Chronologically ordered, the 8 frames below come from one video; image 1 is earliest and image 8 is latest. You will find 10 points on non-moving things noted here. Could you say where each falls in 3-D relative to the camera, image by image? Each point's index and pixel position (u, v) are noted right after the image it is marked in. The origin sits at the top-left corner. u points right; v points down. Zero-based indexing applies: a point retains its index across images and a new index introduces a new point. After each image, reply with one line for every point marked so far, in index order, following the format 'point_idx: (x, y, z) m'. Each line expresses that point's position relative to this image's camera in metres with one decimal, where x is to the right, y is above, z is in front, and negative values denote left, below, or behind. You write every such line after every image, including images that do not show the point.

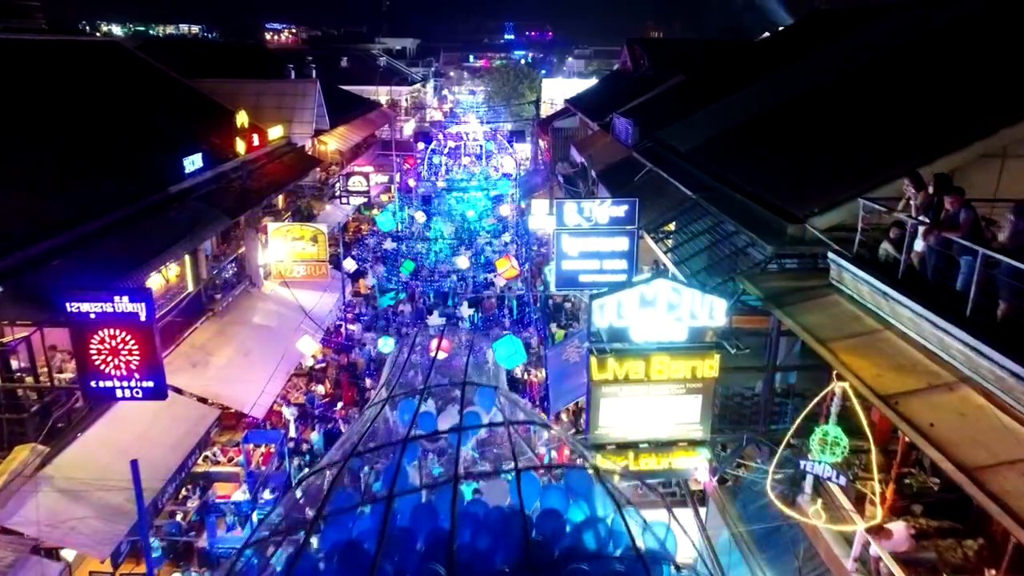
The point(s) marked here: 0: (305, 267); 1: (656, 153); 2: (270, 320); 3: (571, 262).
0: (-4.3, +0.4, +15.1) m
1: (+2.7, +2.5, +13.6) m
2: (-4.5, -0.6, +13.5) m
3: (+0.9, +0.4, +10.7) m
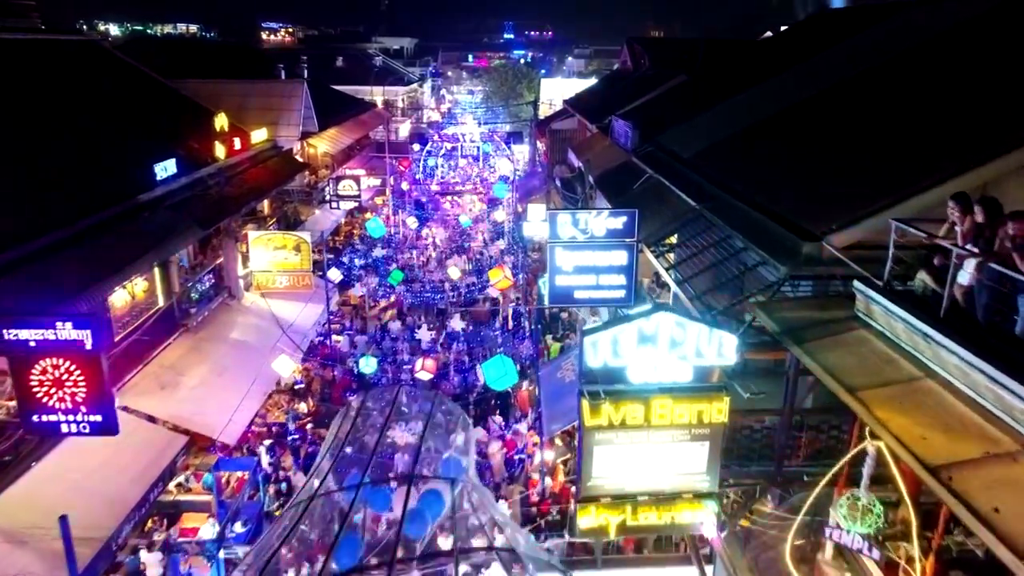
0: (-4.5, +0.2, +14.3) m
1: (+2.6, +2.3, +12.9) m
2: (-4.7, -0.8, +12.8) m
3: (+0.7, +0.1, +10.0) m
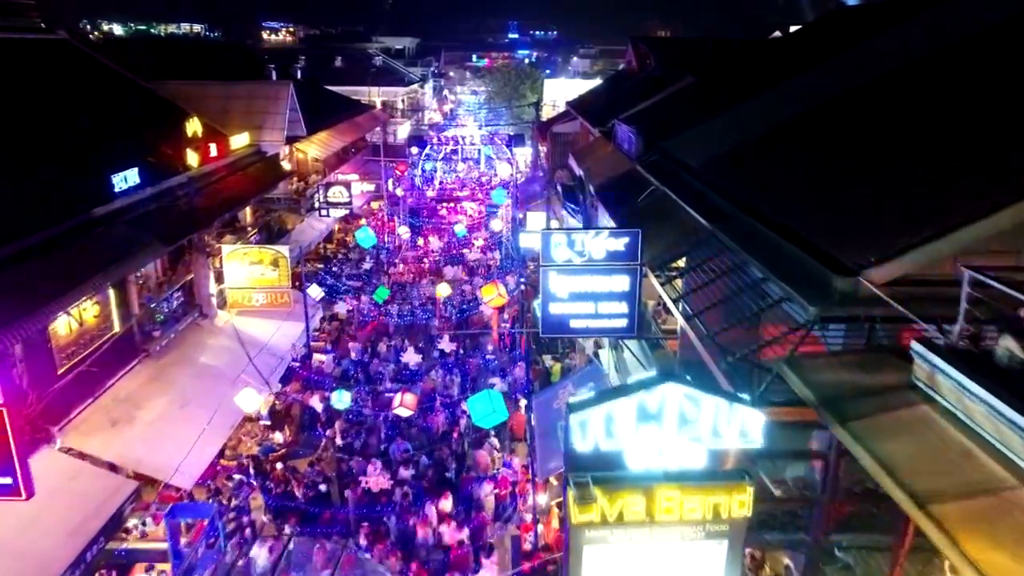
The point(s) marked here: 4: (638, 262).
0: (-4.6, -0.1, +13.3) m
1: (+2.5, +2.0, +11.8) m
2: (-4.8, -1.2, +11.8) m
3: (+0.6, -0.2, +8.9) m
4: (+1.5, +0.3, +8.7) m
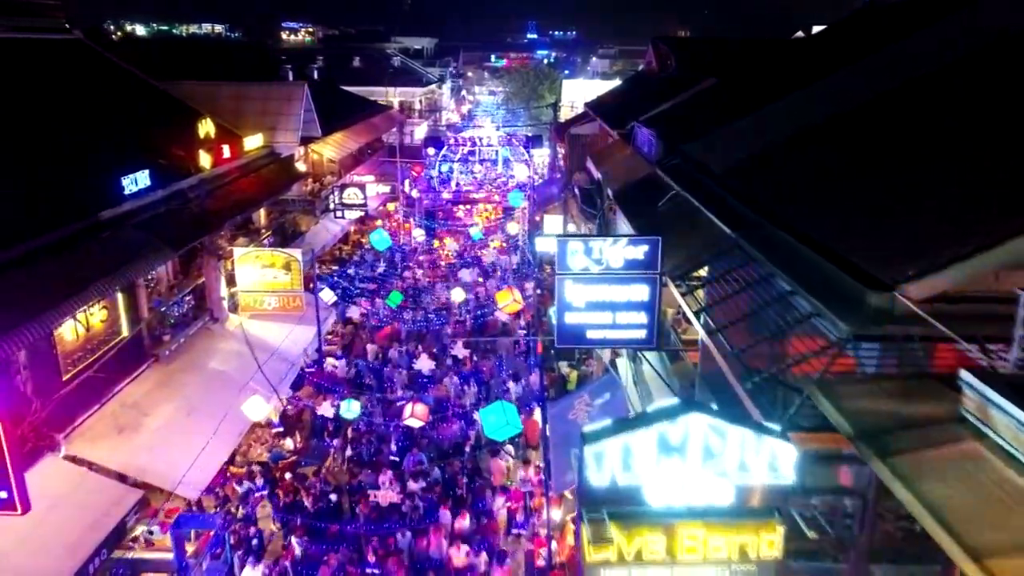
0: (-4.3, -0.2, +13.1) m
1: (+2.7, +1.8, +11.5) m
2: (-4.6, -1.2, +11.6) m
3: (+0.8, -0.3, +8.6) m
4: (+1.7, +0.2, +8.4) m
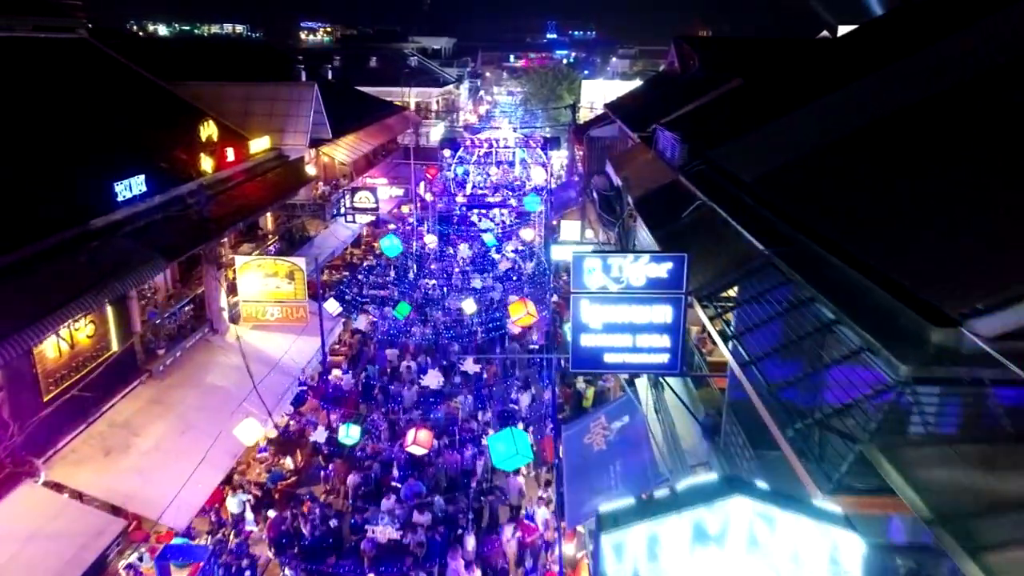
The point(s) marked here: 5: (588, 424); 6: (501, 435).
0: (-4.1, -0.4, +12.6) m
1: (+2.9, +1.6, +10.7) m
2: (-4.4, -1.4, +11.1) m
3: (+0.9, -0.5, +7.9) m
4: (+1.8, 0.0, +7.6) m
5: (+1.1, -1.9, +10.1) m
6: (-0.1, -1.7, +8.5) m
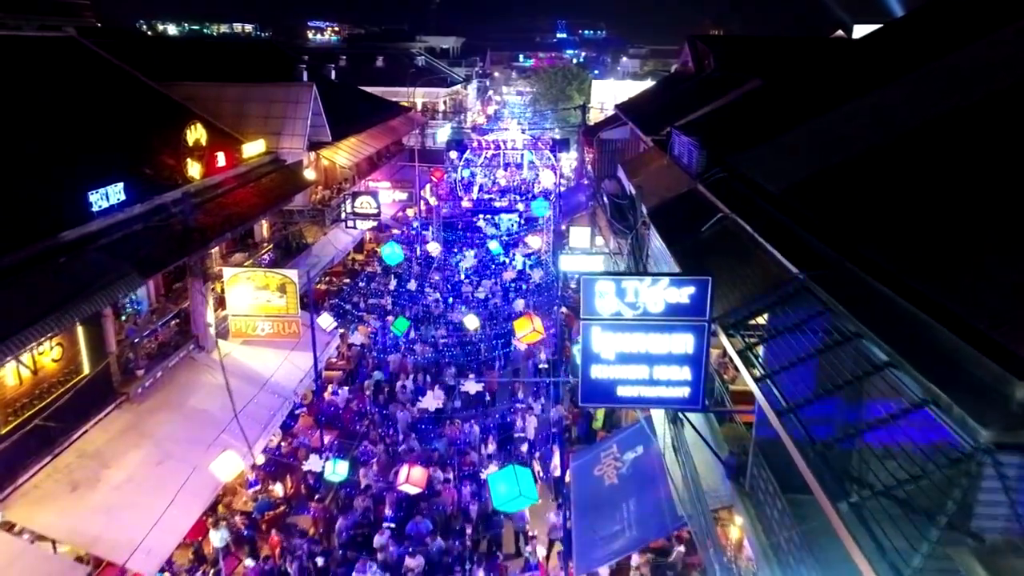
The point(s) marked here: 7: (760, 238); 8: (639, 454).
0: (-4.0, -0.6, +11.8) m
1: (+3.0, +1.4, +9.9) m
2: (-4.3, -1.6, +10.3) m
3: (+0.9, -0.8, +7.1) m
4: (+1.8, -0.3, +6.8) m
5: (+1.1, -2.2, +9.3) m
6: (-0.1, -2.0, +7.7) m
7: (+2.6, +0.6, +7.6) m
8: (+1.6, -2.1, +9.1) m
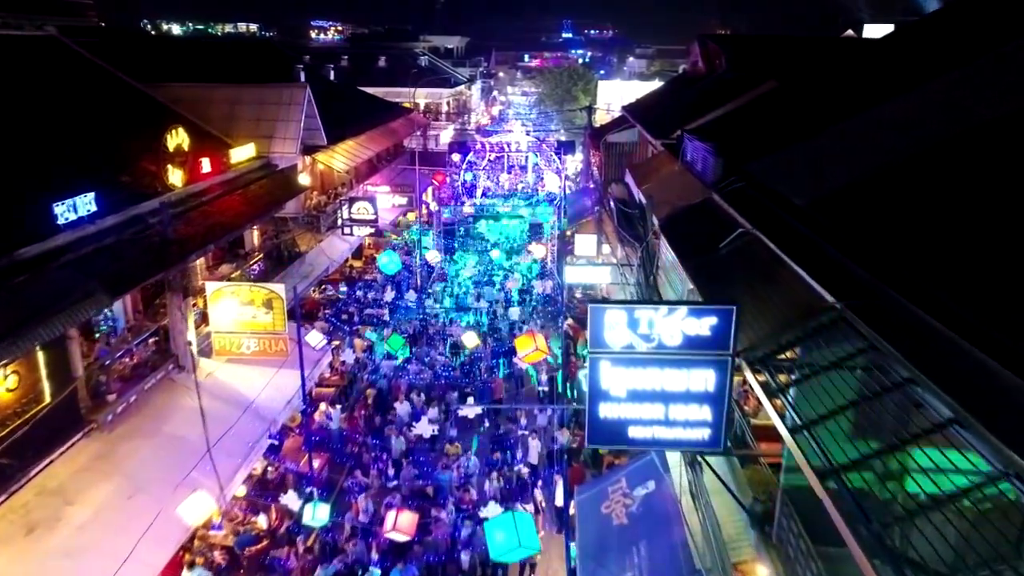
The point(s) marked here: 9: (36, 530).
0: (-3.9, -0.8, +11.1) m
1: (+3.0, +1.1, +9.1) m
2: (-4.3, -1.9, +9.6) m
3: (+0.9, -1.0, +6.3) m
4: (+1.8, -0.5, +6.1) m
5: (+1.1, -2.4, +8.6) m
6: (-0.1, -2.2, +6.9) m
7: (+2.6, +0.3, +6.8) m
8: (+1.6, -2.3, +8.3) m
9: (-4.8, -2.4, +7.2) m
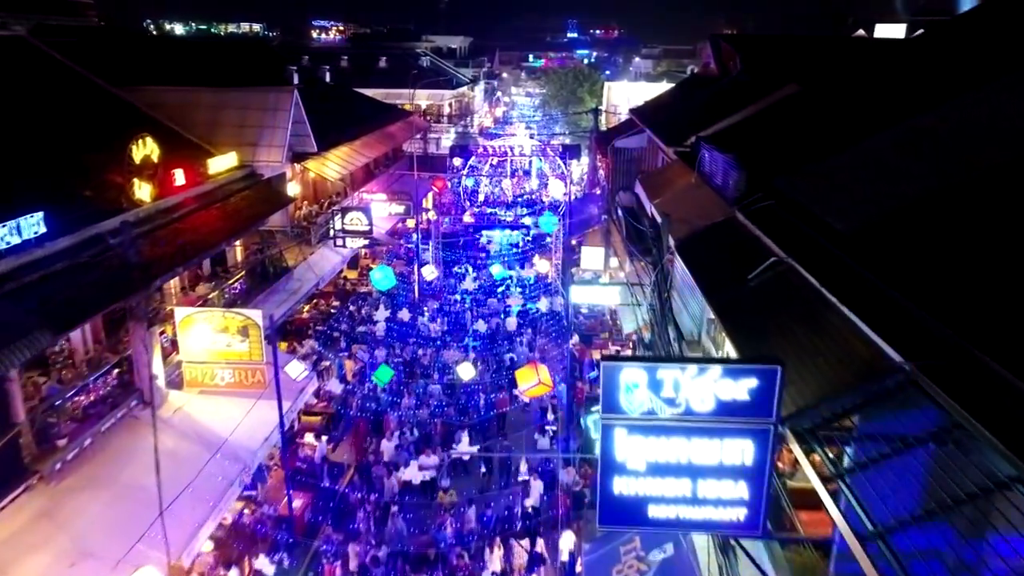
0: (-3.9, -1.2, +10.1) m
1: (+3.0, +0.7, +8.1) m
2: (-4.3, -2.2, +8.6) m
3: (+0.9, -1.4, +5.3) m
4: (+1.8, -0.9, +5.0) m
5: (+1.1, -2.8, +7.5) m
6: (-0.1, -2.6, +5.9) m
7: (+2.6, -0.1, +5.7) m
8: (+1.6, -2.7, +7.3) m
9: (-4.8, -2.8, +6.2) m
